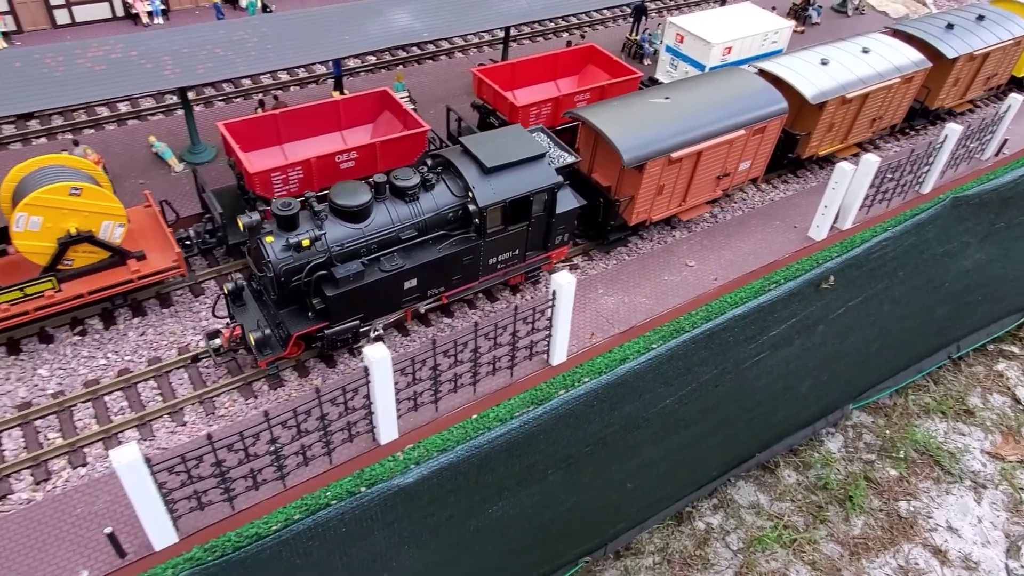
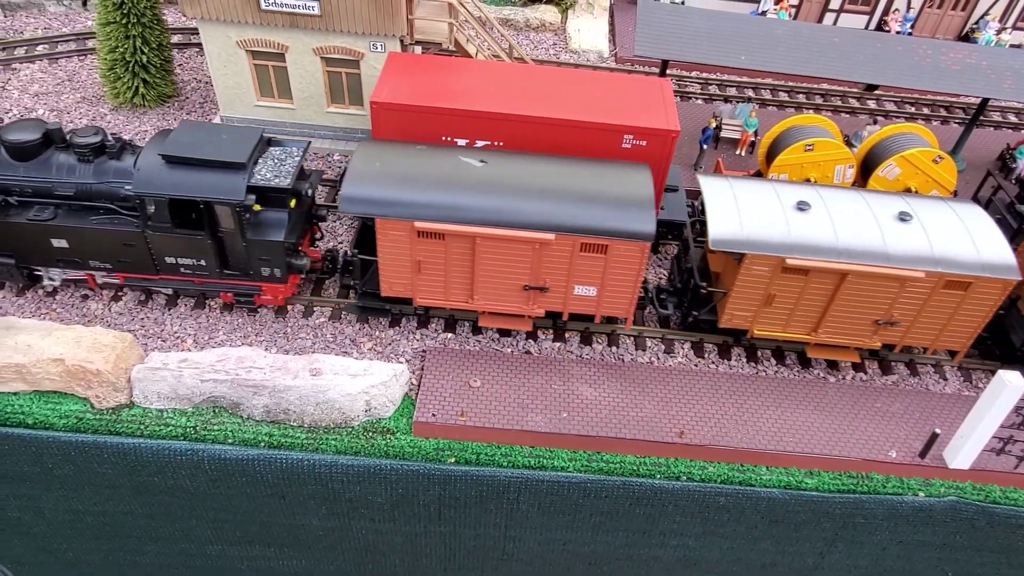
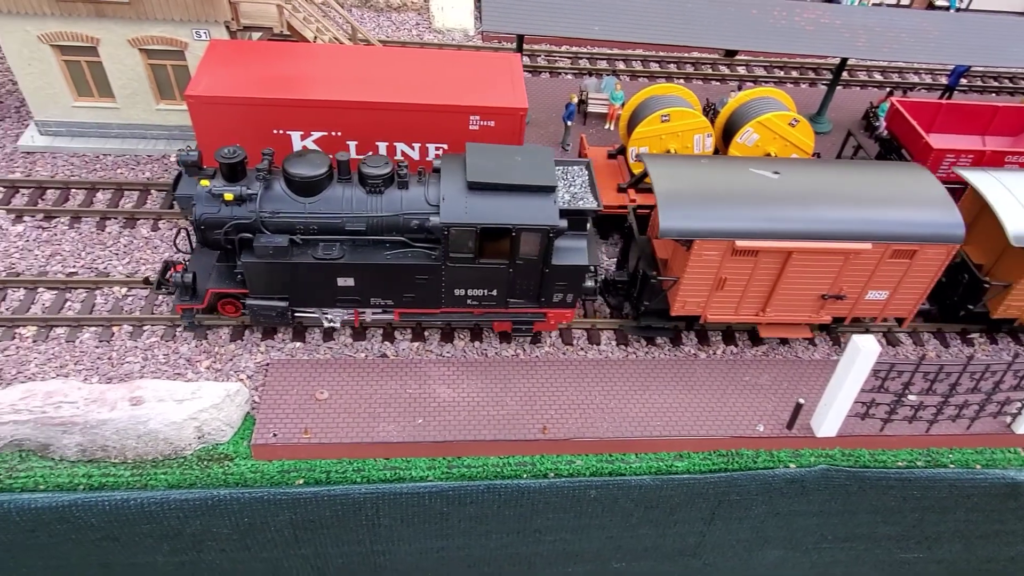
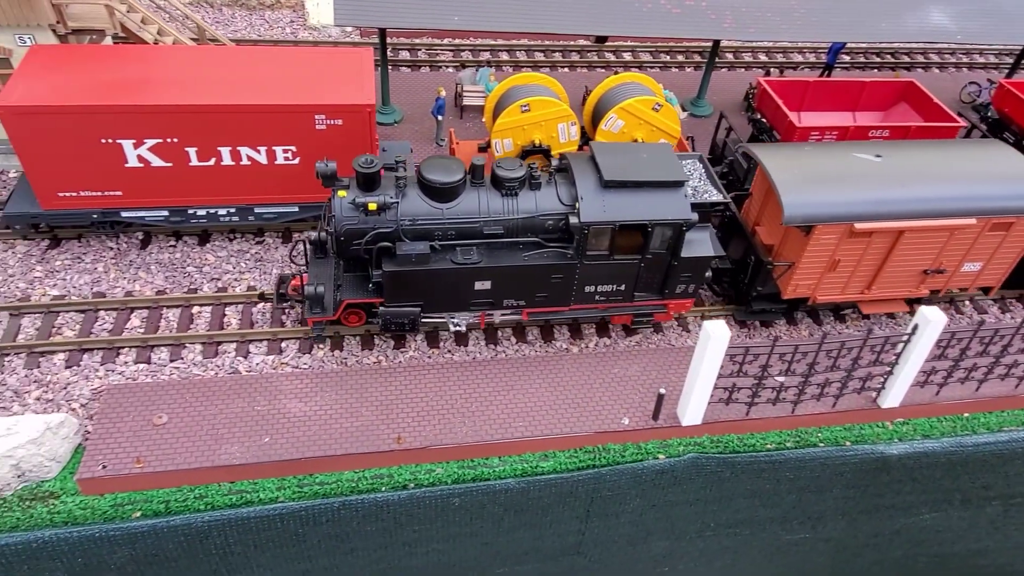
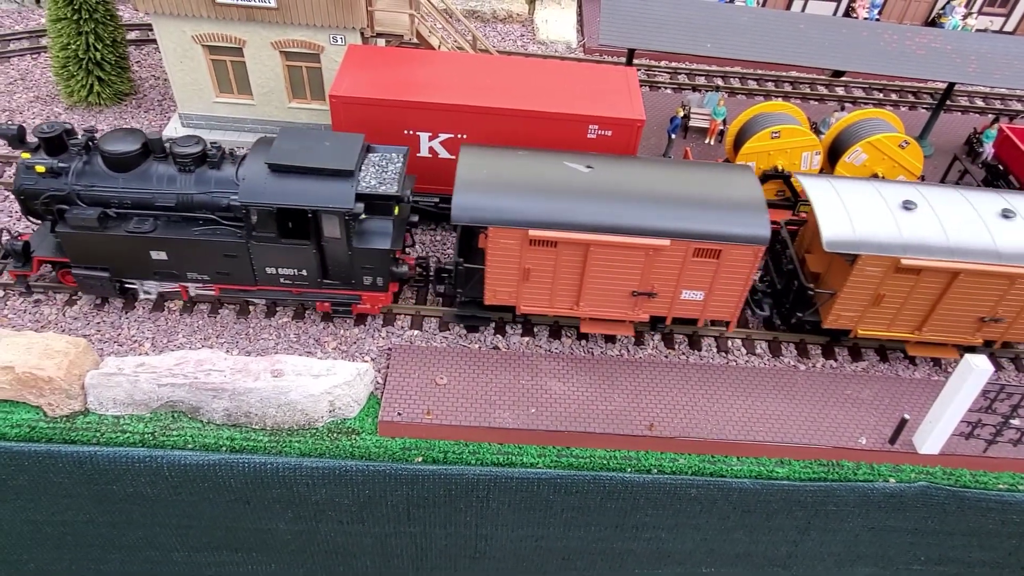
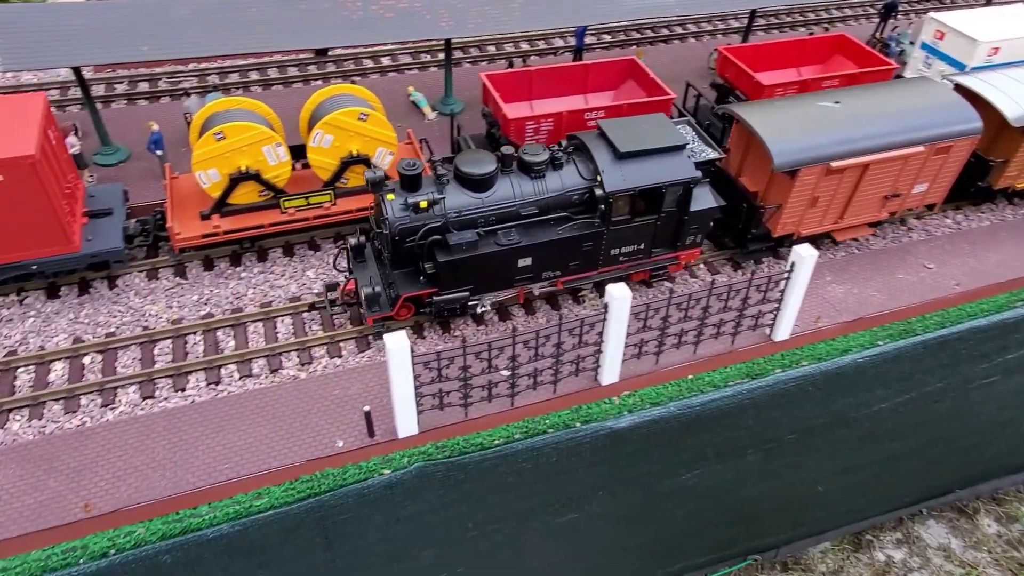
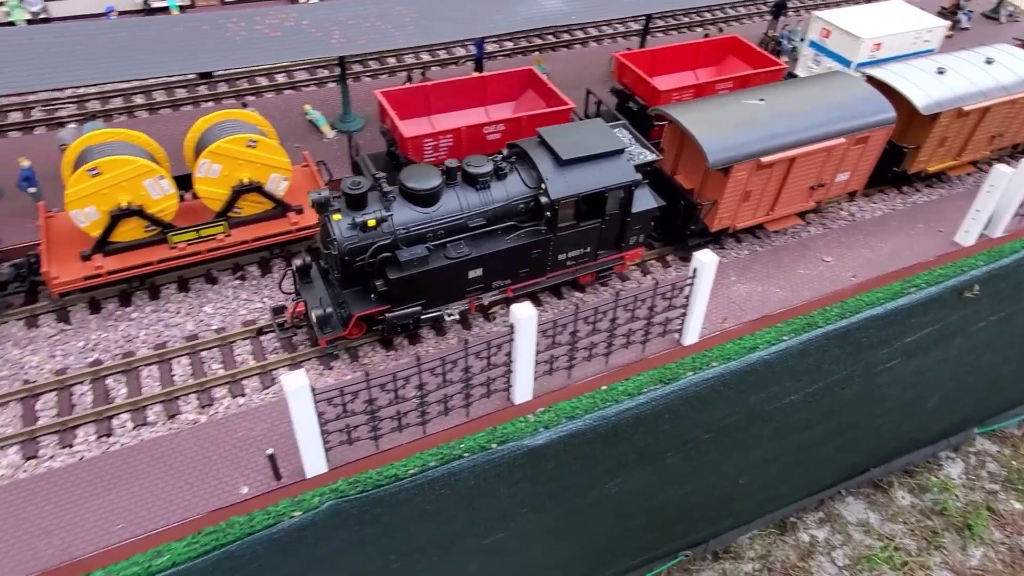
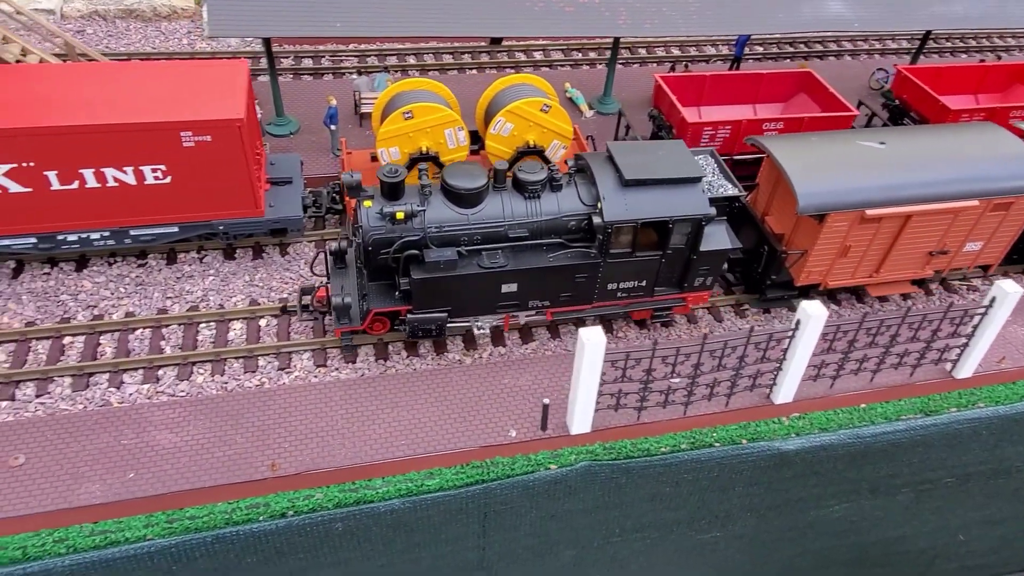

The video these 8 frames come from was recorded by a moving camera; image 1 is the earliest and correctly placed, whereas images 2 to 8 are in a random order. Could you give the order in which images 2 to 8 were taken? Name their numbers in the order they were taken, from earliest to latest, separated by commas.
7, 6, 8, 4, 3, 5, 2
